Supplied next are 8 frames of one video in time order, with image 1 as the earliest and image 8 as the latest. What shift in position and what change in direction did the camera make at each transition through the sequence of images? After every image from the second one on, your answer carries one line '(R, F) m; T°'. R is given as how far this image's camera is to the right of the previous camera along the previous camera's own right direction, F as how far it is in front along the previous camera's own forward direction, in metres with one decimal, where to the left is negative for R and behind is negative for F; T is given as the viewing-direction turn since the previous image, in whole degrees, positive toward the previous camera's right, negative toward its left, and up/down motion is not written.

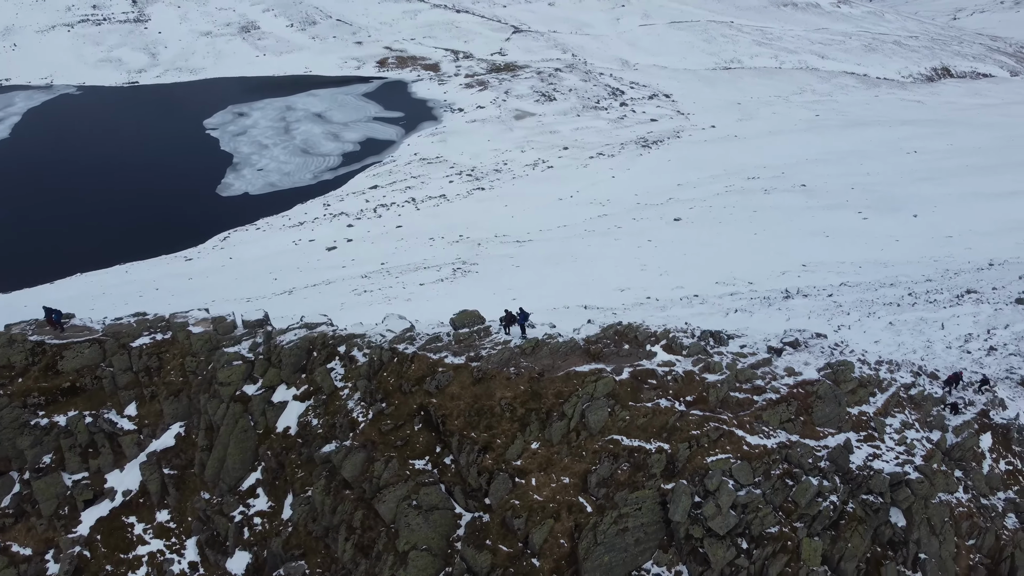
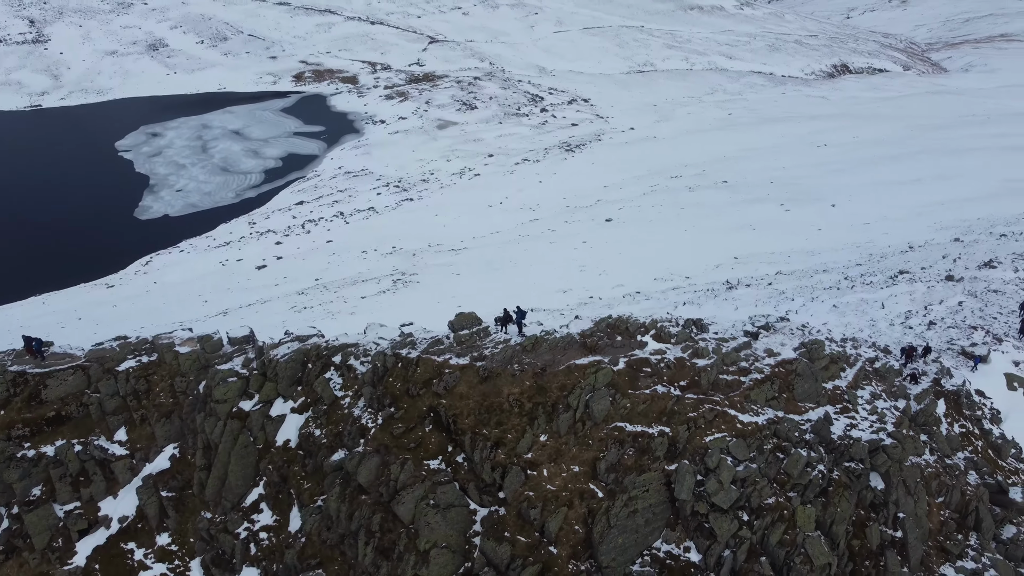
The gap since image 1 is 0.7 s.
(-0.7, -0.2) m; +5°
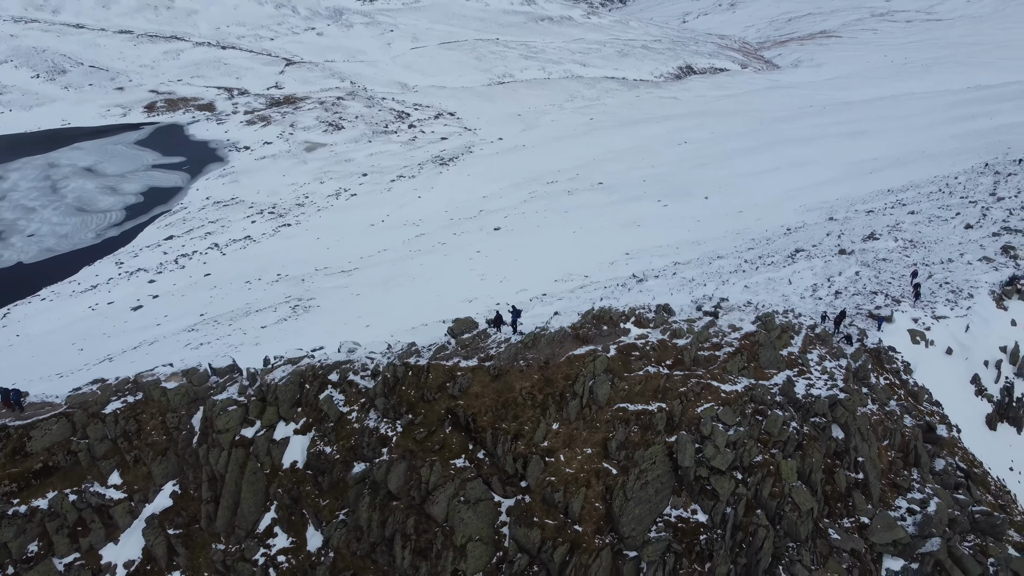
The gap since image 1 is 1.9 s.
(-1.3, -0.4) m; +9°
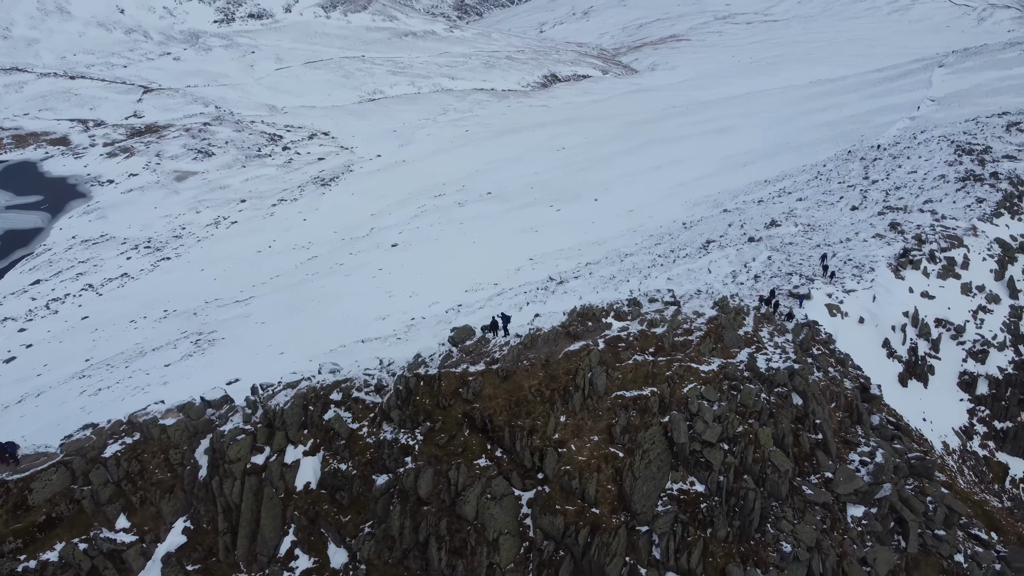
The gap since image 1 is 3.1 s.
(-1.3, -0.4) m; +9°
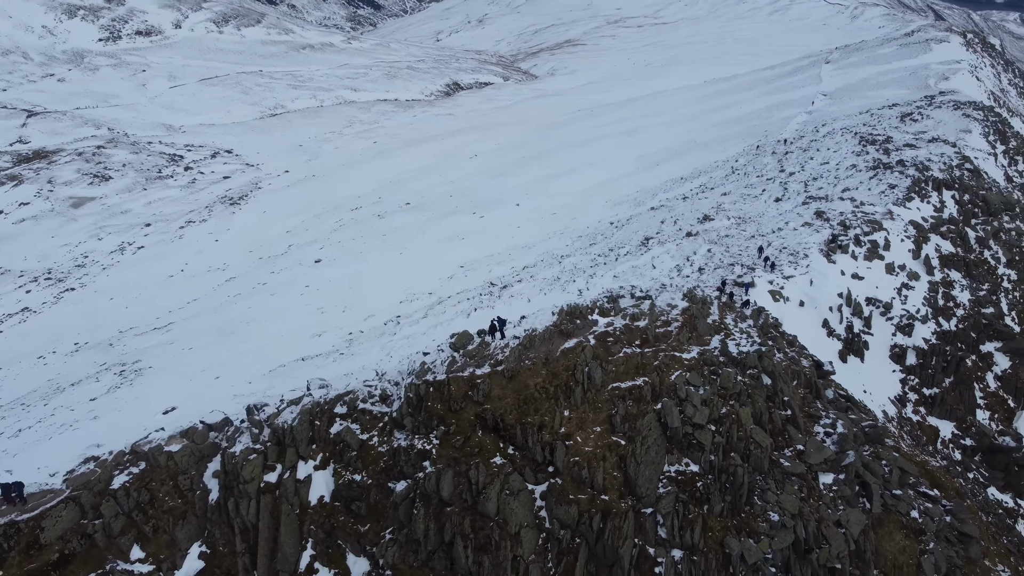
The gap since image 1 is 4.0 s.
(-1.0, -0.3) m; +6°
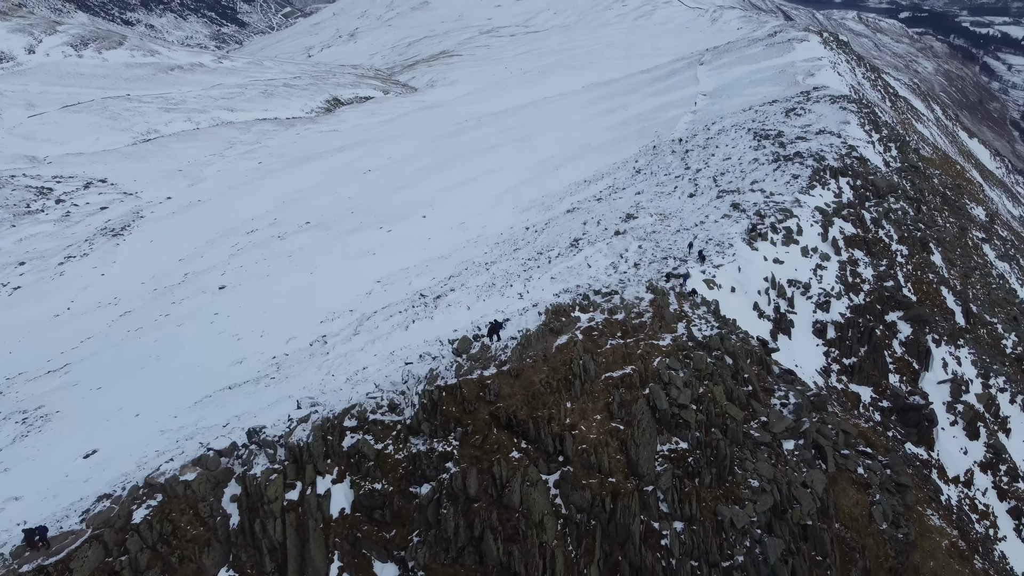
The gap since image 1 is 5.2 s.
(-1.3, -0.4) m; +8°
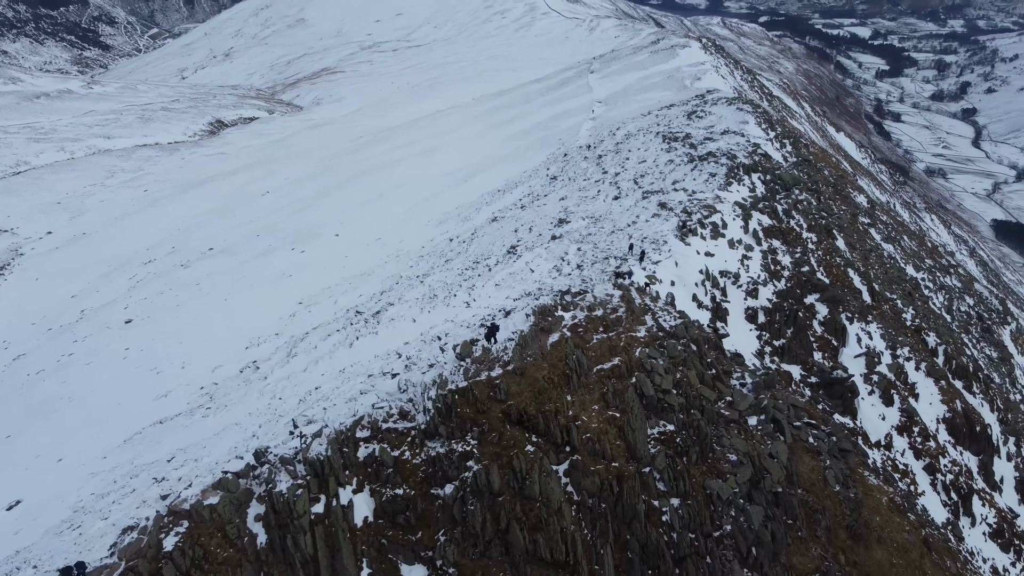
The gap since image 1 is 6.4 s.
(-1.3, -0.4) m; +7°
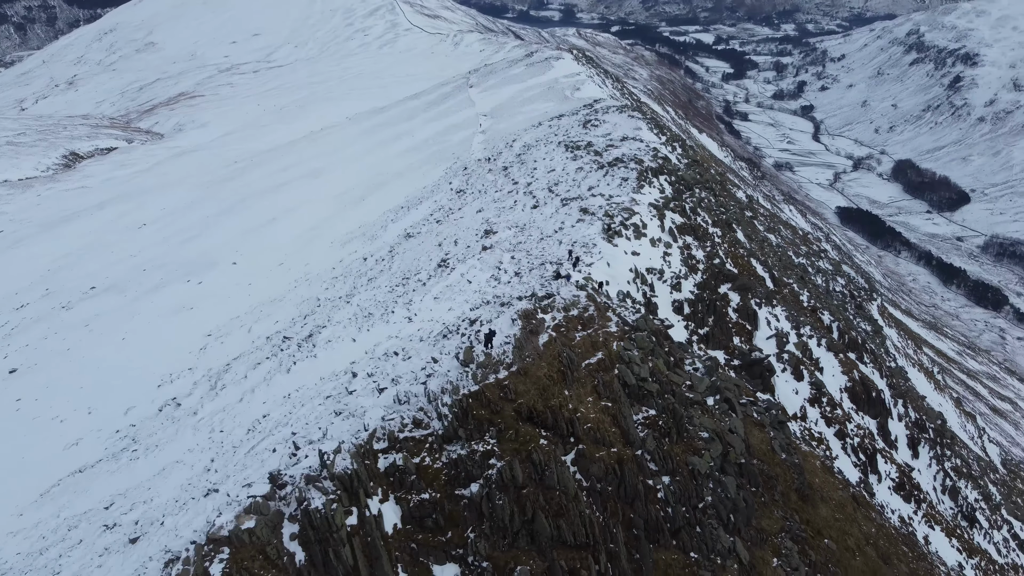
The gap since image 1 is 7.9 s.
(-1.5, -0.5) m; +9°
